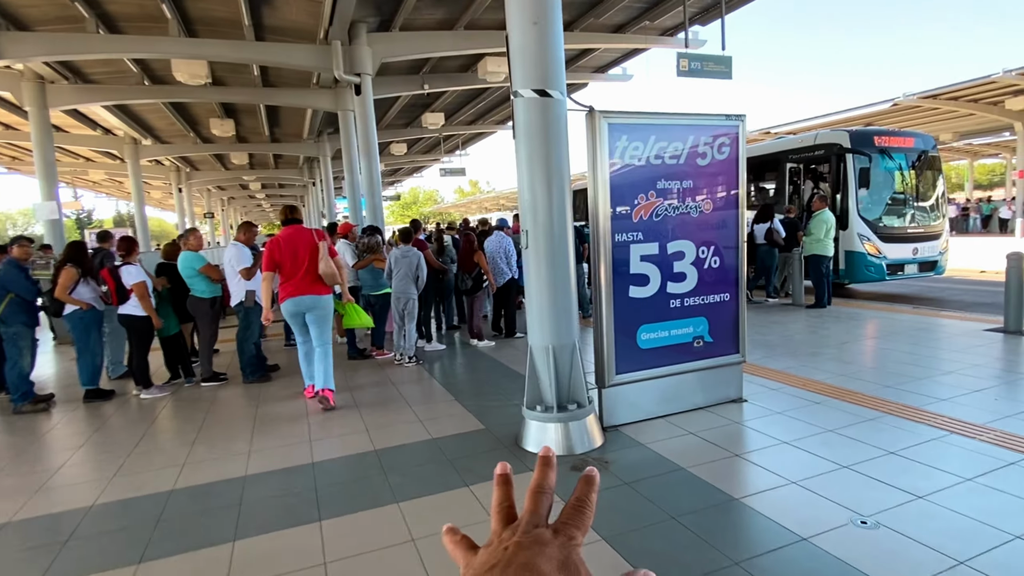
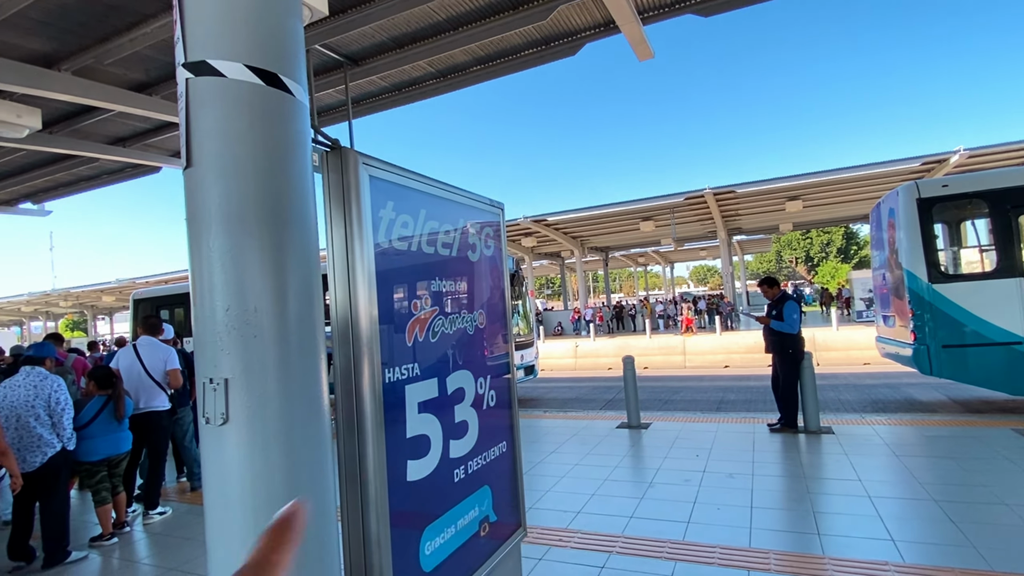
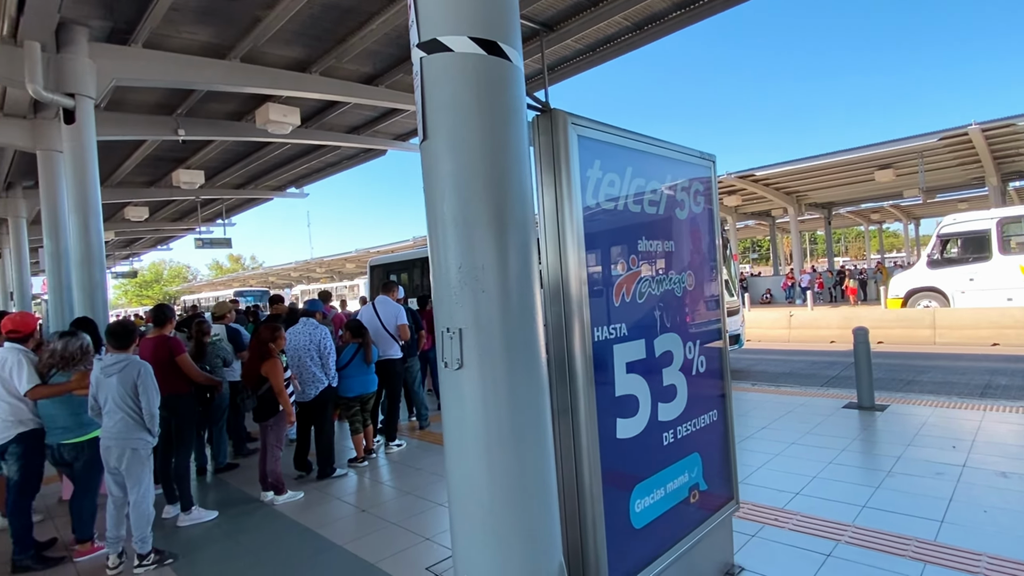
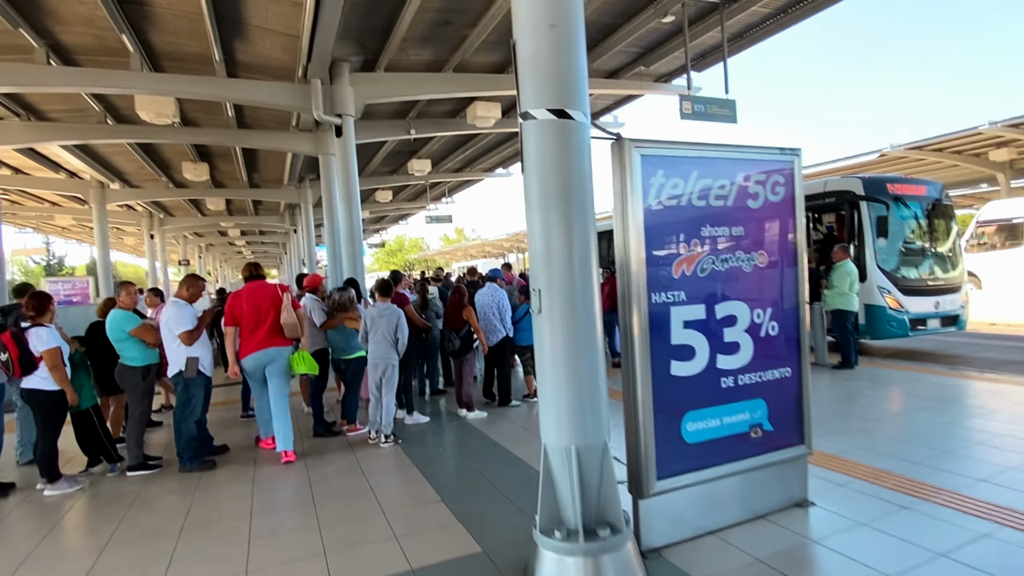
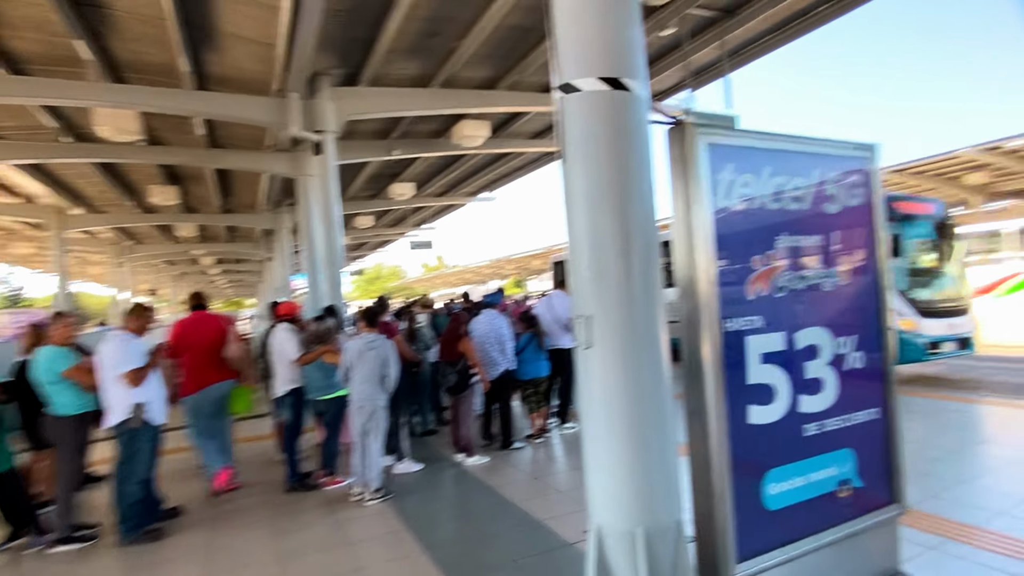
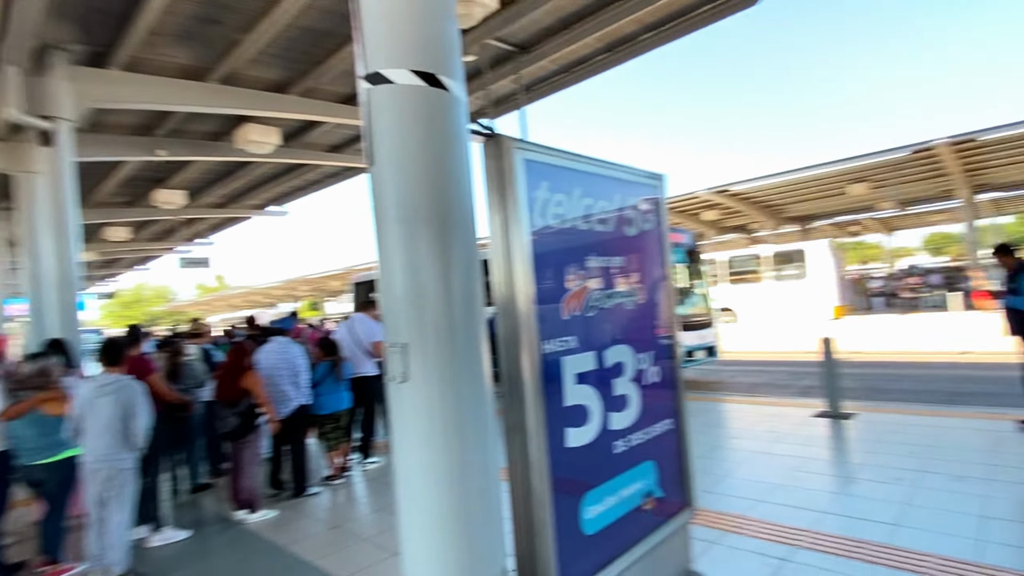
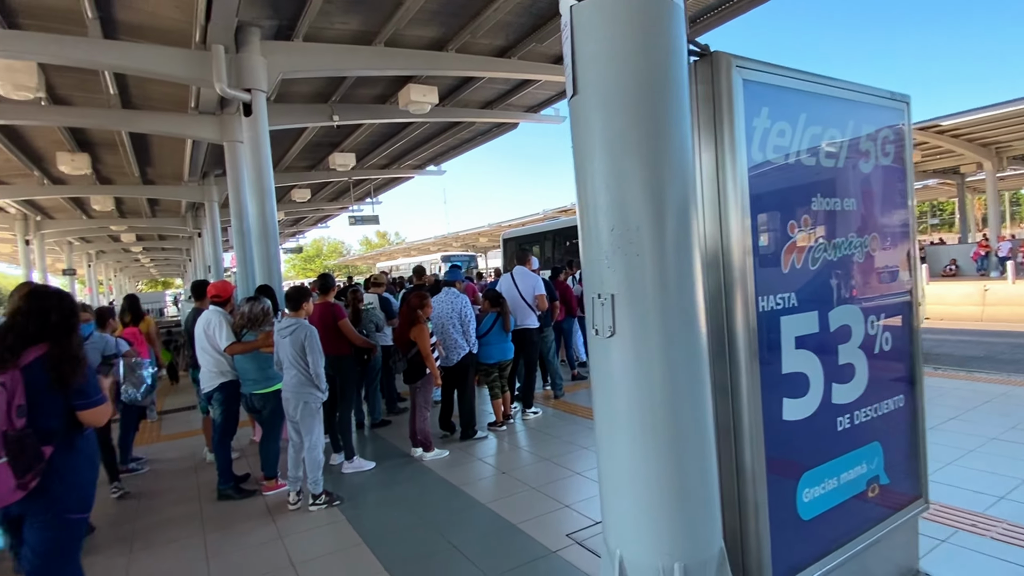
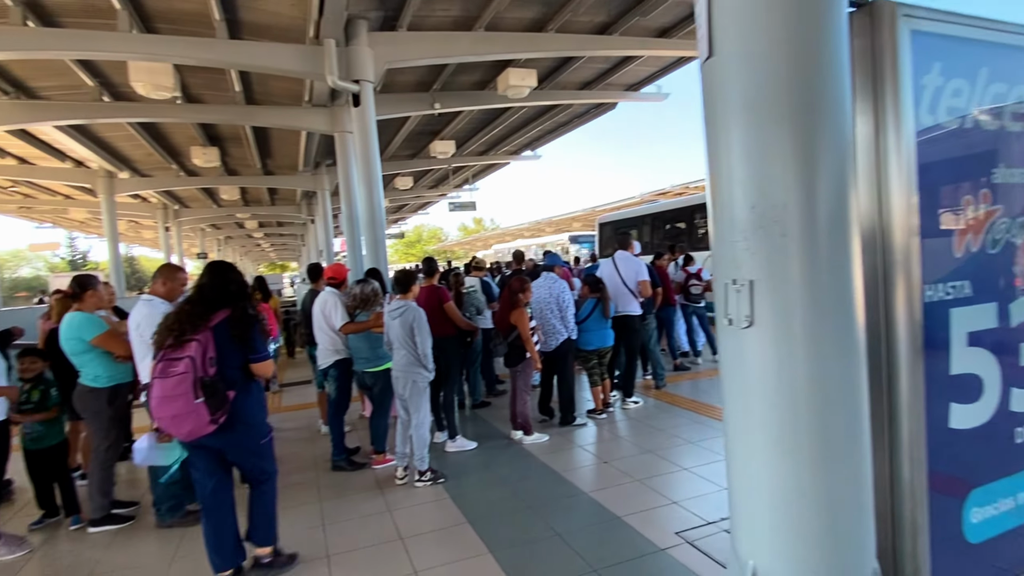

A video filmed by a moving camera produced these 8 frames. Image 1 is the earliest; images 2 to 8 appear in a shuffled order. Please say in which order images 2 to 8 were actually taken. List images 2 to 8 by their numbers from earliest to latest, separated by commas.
4, 5, 6, 2, 3, 7, 8
